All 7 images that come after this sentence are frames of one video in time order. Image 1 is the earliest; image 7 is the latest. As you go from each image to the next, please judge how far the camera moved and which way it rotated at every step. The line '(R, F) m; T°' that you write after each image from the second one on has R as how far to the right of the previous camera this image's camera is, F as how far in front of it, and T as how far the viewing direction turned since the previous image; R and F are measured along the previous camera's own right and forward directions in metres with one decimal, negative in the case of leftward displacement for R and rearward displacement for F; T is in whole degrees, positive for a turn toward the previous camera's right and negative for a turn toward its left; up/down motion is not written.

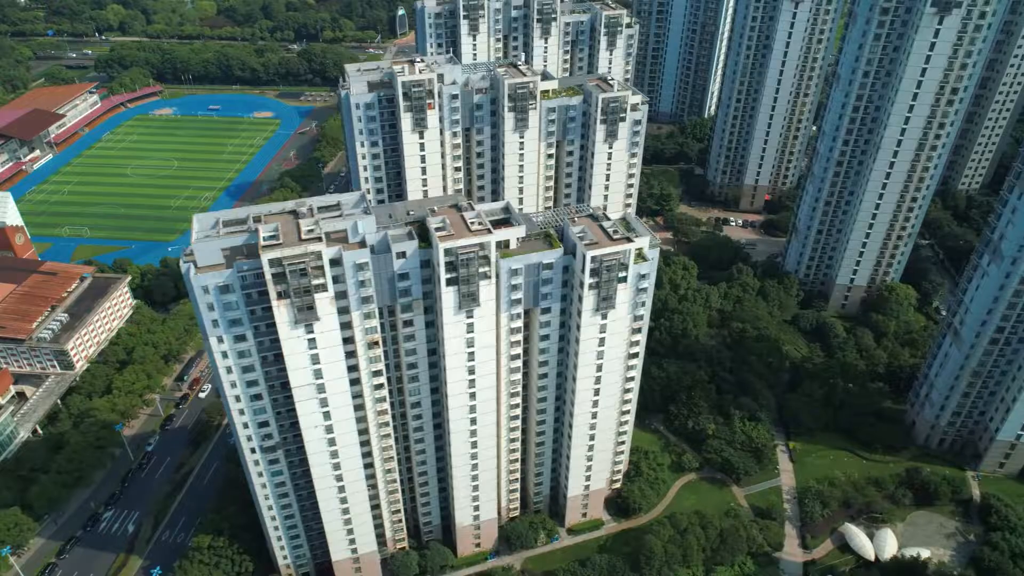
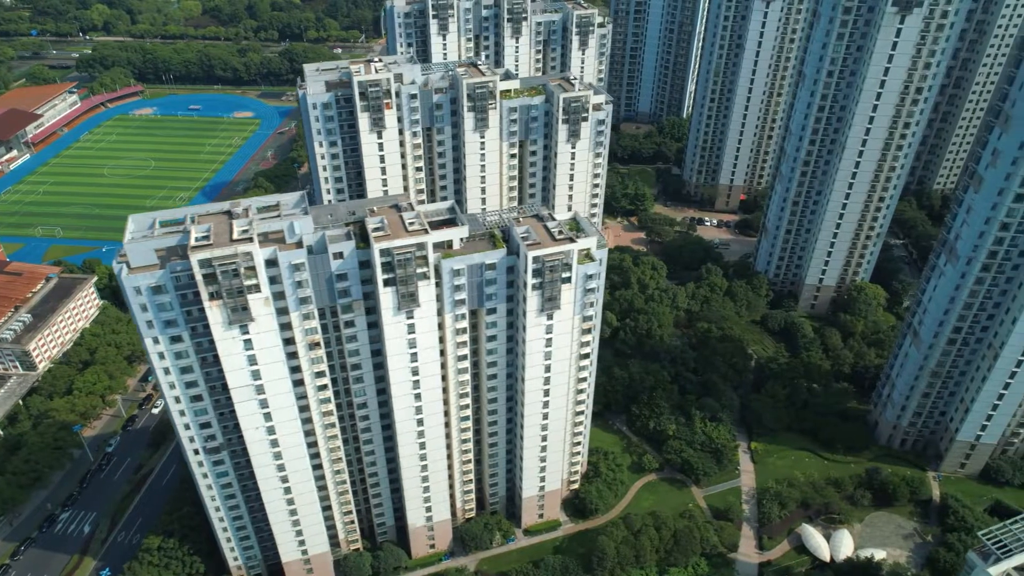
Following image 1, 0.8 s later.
(+6.3, +0.3) m; 0°
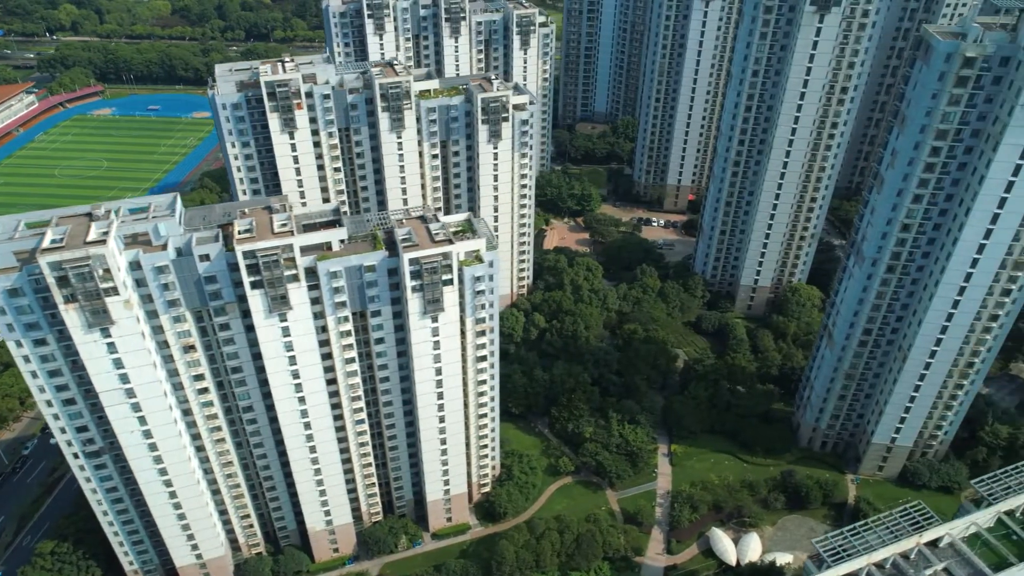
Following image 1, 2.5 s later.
(+13.3, +0.7) m; 0°
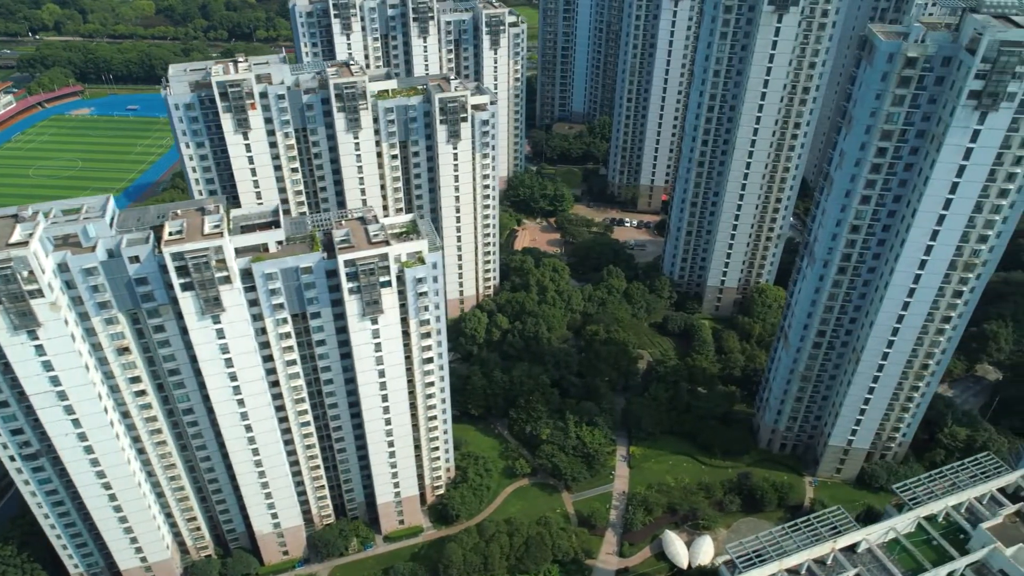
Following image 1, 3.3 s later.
(+6.8, +0.5) m; 0°
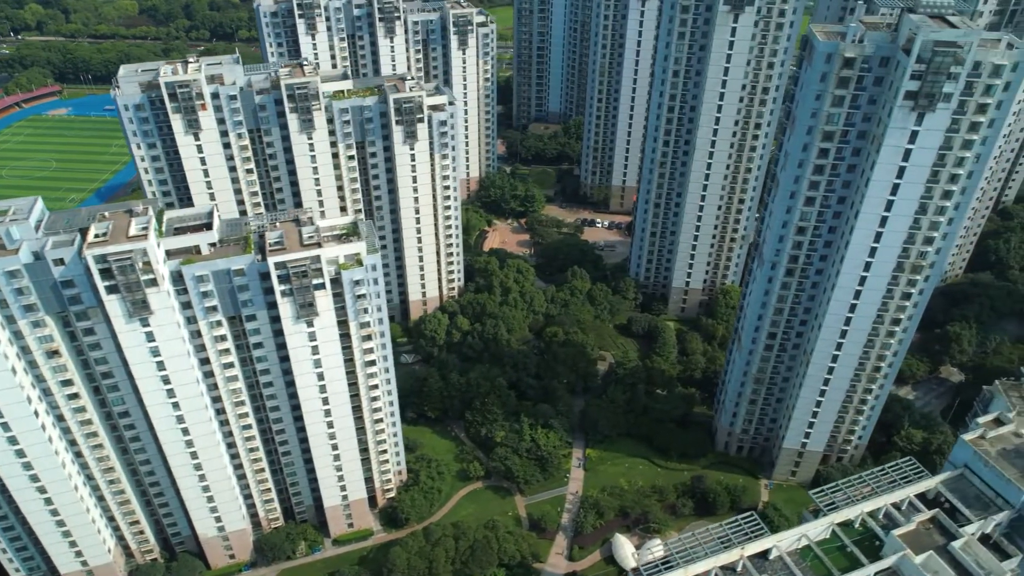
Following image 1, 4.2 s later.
(+7.2, +0.6) m; 0°
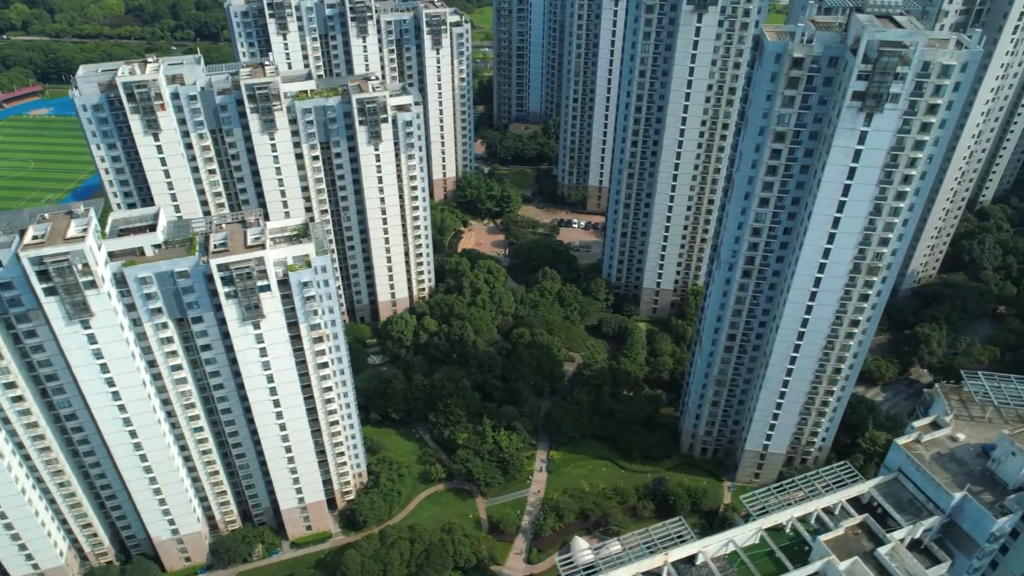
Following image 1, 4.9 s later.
(+5.8, +0.5) m; 0°
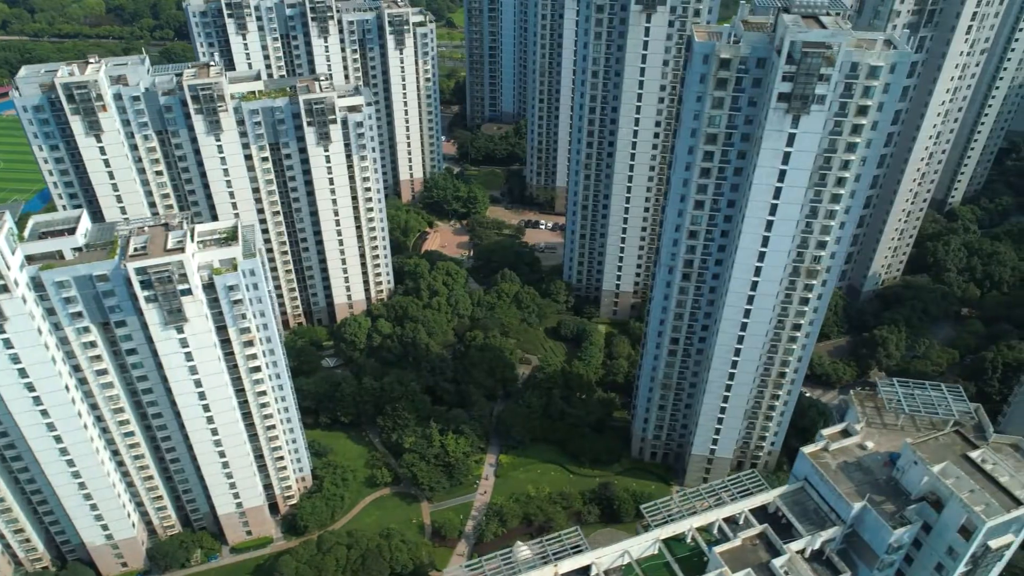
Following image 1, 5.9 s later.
(+8.2, +0.9) m; 0°
